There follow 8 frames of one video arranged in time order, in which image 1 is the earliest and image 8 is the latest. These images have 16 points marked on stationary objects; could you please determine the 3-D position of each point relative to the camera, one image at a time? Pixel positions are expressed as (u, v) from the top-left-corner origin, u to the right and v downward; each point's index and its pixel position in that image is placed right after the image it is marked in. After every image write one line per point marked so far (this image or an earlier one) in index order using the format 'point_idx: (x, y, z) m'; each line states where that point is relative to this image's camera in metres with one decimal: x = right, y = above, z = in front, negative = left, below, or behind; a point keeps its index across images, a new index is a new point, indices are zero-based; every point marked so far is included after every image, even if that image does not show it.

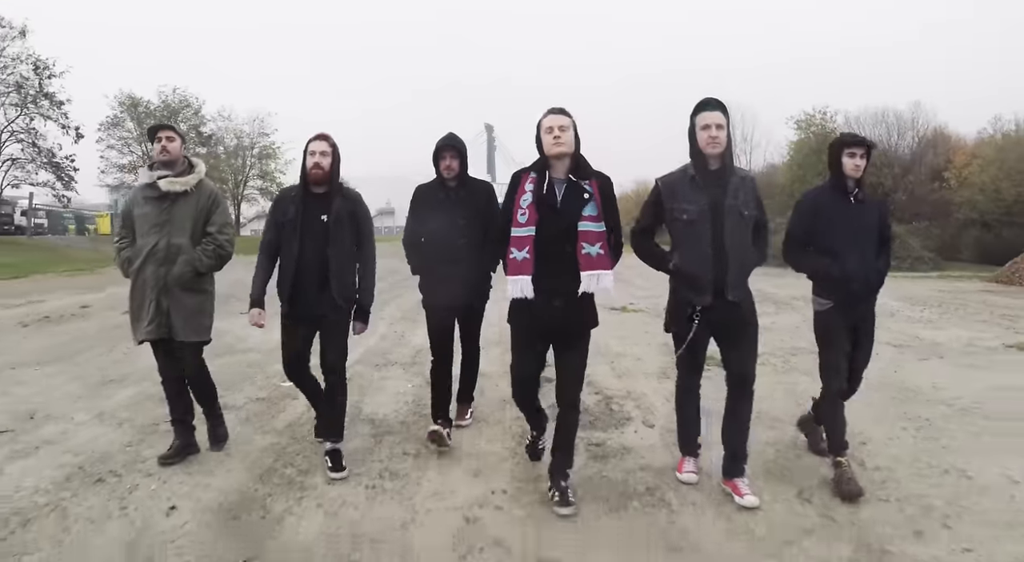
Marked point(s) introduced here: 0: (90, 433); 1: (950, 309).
0: (-2.6, -0.9, +3.6) m
1: (+7.2, -0.5, +9.6) m
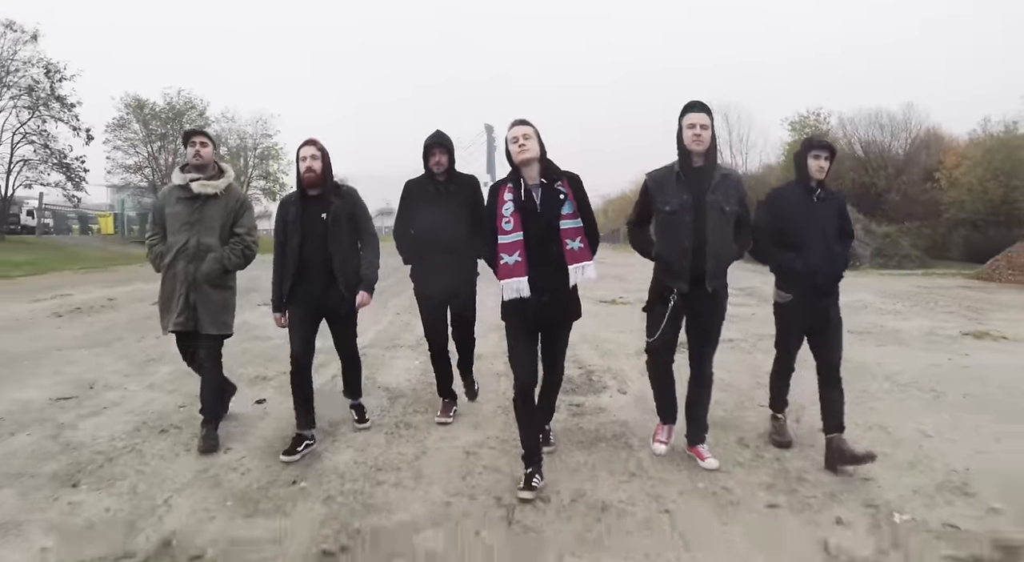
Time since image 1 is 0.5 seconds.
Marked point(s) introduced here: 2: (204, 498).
0: (-2.6, -0.8, +4.2) m
1: (+7.2, -0.4, +10.2) m
2: (-1.4, -1.0, +2.6) m
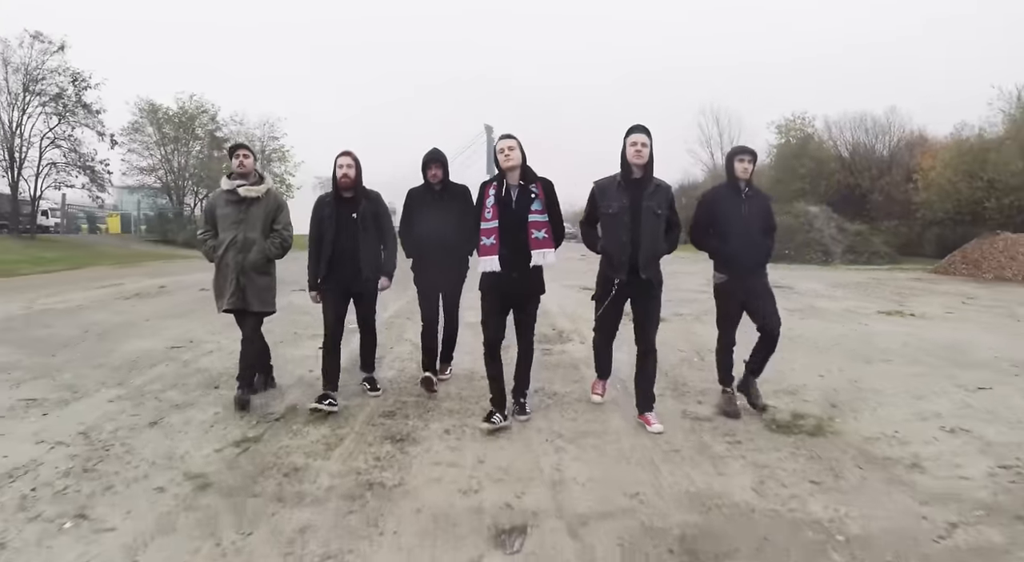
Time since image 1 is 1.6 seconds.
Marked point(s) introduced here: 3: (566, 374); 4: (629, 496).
0: (-2.7, -0.7, +5.7) m
1: (+7.1, -0.2, +11.7) m
2: (-1.5, -0.8, +4.1) m
3: (+0.4, -0.8, +4.8) m
4: (+0.5, -1.1, +2.8) m
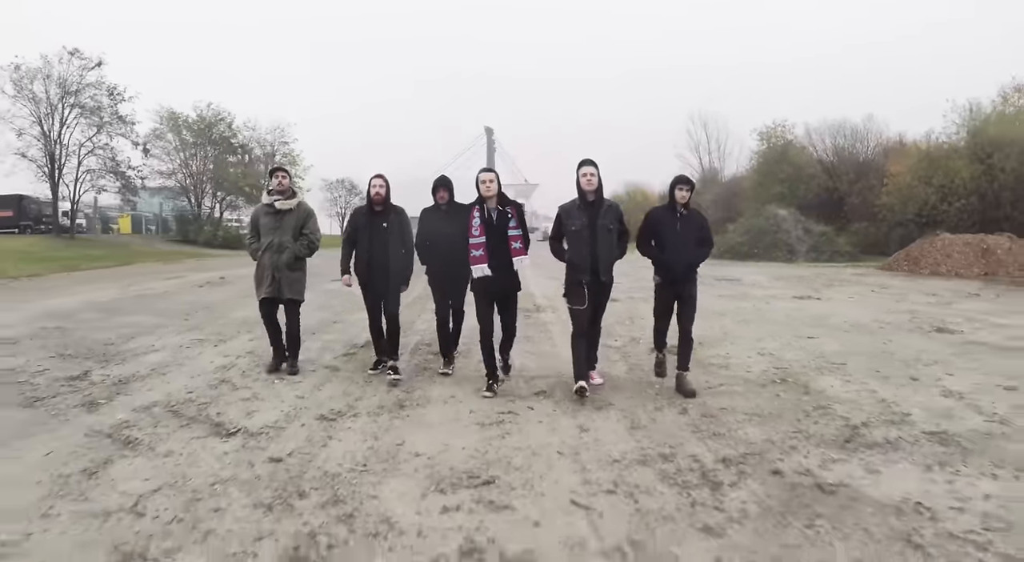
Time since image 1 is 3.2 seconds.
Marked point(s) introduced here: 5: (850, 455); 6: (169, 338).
0: (-2.8, -0.5, +8.1) m
1: (+6.9, 0.0, +14.2) m
2: (-1.6, -0.6, +6.6) m
3: (+0.3, -0.6, +7.2) m
4: (+0.4, -1.0, +5.2) m
5: (+2.1, -1.1, +3.7) m
6: (-4.1, -0.7, +6.9) m
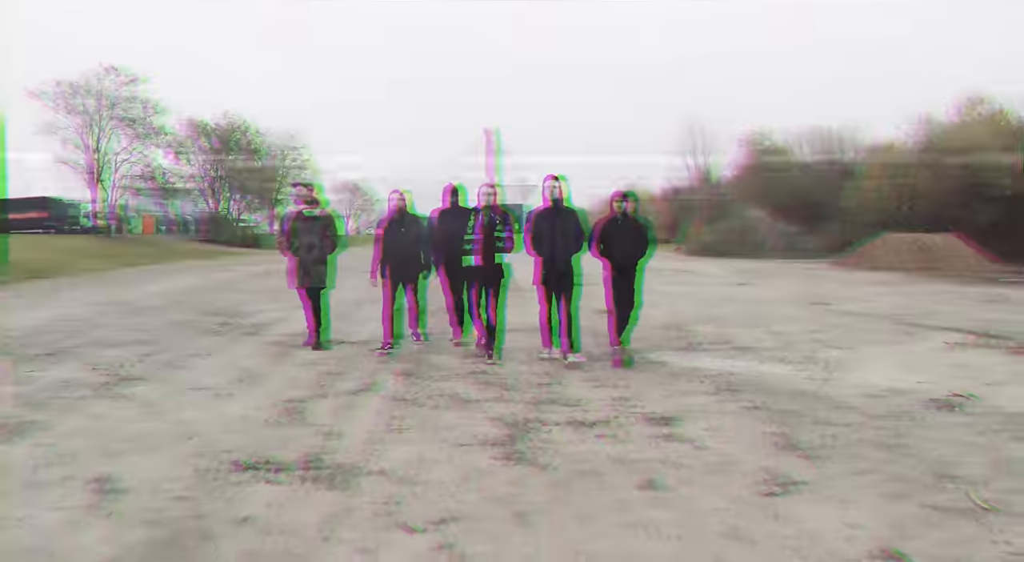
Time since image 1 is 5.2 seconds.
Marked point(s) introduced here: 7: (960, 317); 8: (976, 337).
0: (-3.0, -0.2, +11.2) m
1: (+6.8, +0.2, +17.2) m
2: (-1.8, -0.3, +9.7) m
3: (+0.2, -0.4, +10.3) m
4: (+0.2, -0.7, +8.3) m
5: (+2.0, -0.9, +6.8) m
6: (-4.2, -0.4, +10.0) m
7: (+8.1, -0.6, +10.5) m
8: (+6.8, -0.8, +8.5) m
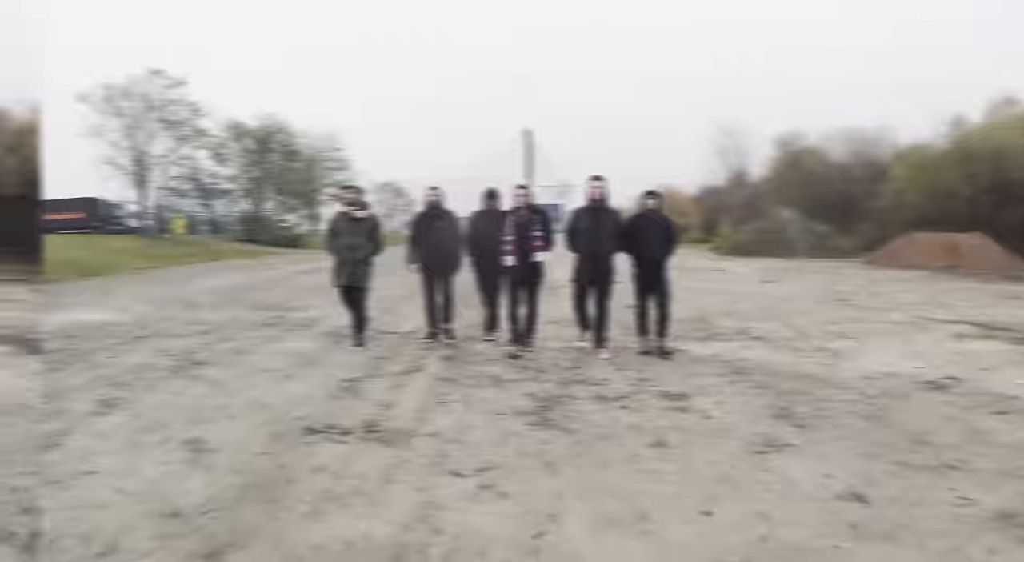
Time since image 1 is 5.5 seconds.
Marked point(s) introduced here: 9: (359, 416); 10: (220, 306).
0: (-2.5, -0.2, +12.0) m
1: (+7.6, +0.3, +17.5) m
2: (-1.3, -0.3, +10.3) m
3: (+0.6, -0.3, +10.9) m
4: (+0.6, -0.6, +8.9) m
5: (+2.3, -0.8, +7.3) m
6: (-3.7, -0.4, +10.8) m
7: (+8.6, -0.5, +10.8) m
8: (+7.2, -0.7, +8.8) m
9: (-1.2, -1.0, +4.5) m
10: (-5.3, -0.5, +10.4) m
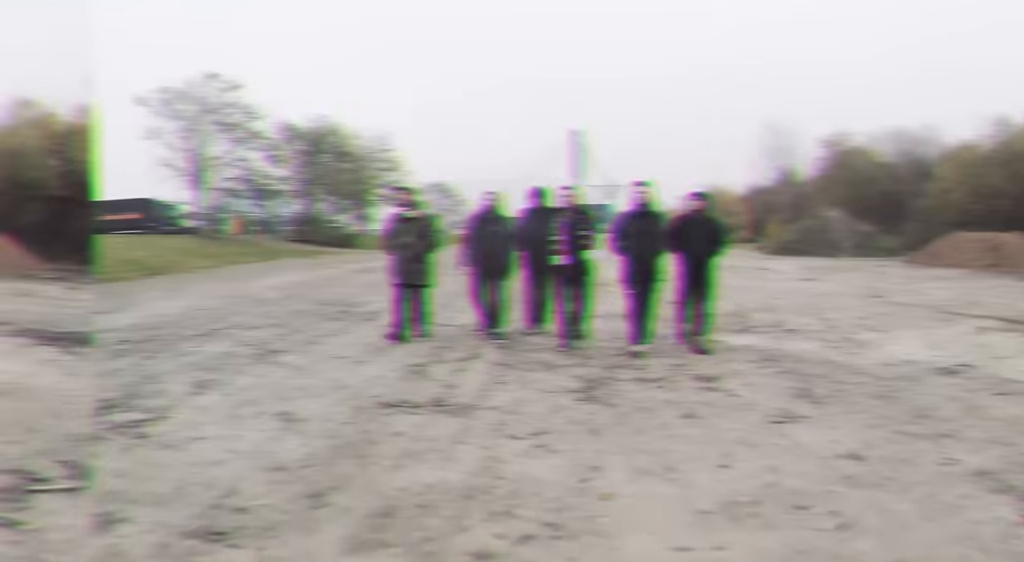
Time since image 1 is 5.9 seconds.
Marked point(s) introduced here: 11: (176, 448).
0: (-1.6, -0.1, +12.9) m
1: (+8.7, +0.3, +17.8) m
2: (-0.5, -0.2, +11.2) m
3: (+1.4, -0.3, +11.6) m
4: (+1.3, -0.6, +9.6) m
5: (+2.9, -0.8, +7.9) m
6: (-3.0, -0.3, +11.7) m
7: (+9.4, -0.6, +11.1) m
8: (+7.8, -0.8, +9.1) m
9: (-0.8, -1.0, +5.3) m
10: (-4.5, -0.4, +11.5) m
11: (-2.6, -1.2, +4.5) m
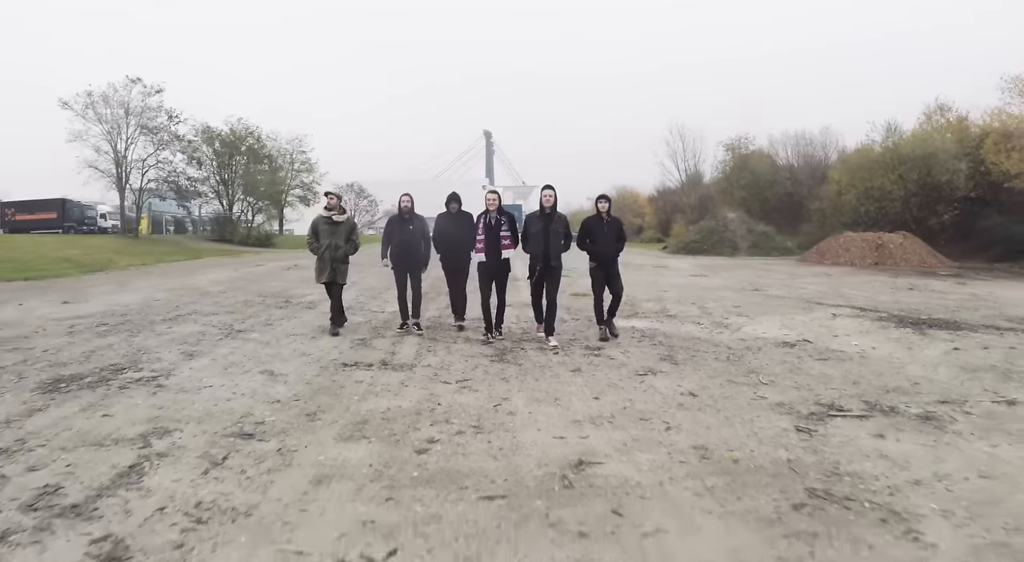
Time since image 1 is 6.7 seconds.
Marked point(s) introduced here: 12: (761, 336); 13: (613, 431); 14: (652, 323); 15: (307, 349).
0: (-3.2, 0.0, +13.8) m
1: (+6.6, +0.5, +19.8) m
2: (-1.9, -0.1, +12.3) m
3: (0.0, -0.1, +12.9) m
4: (+0.1, -0.5, +10.9) m
5: (+1.8, -0.6, +9.4) m
6: (-4.4, -0.2, +12.6) m
7: (+8.0, -0.4, +13.2) m
8: (+6.6, -0.6, +11.1) m
9: (-1.5, -0.9, +6.4) m
10: (-5.9, -0.3, +12.1) m
11: (-3.3, -1.1, +5.4) m
12: (+3.5, -0.8, +8.2) m
13: (+0.7, -1.1, +4.2) m
14: (+2.2, -0.7, +9.1) m
15: (-2.5, -0.9, +7.0) m
